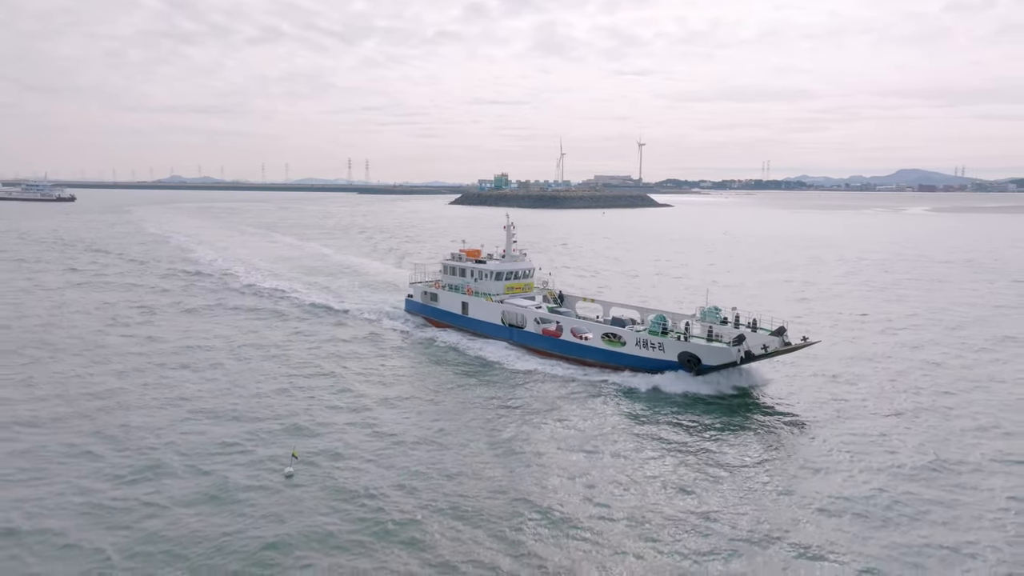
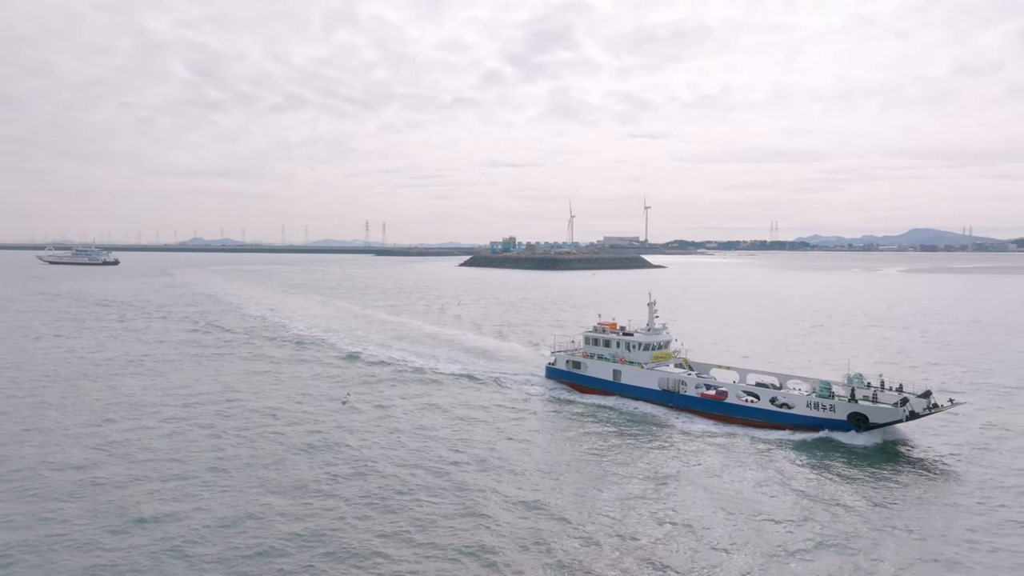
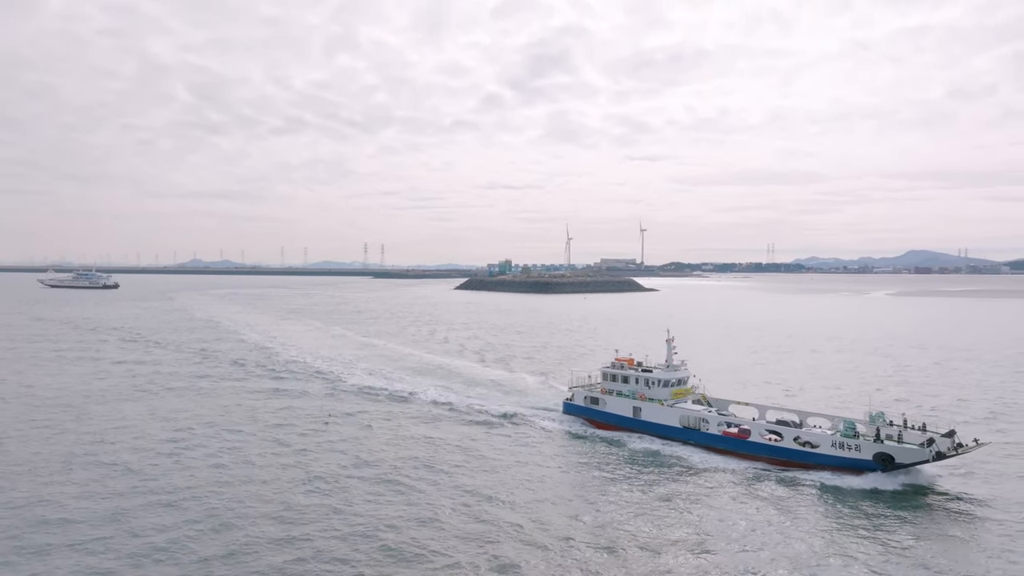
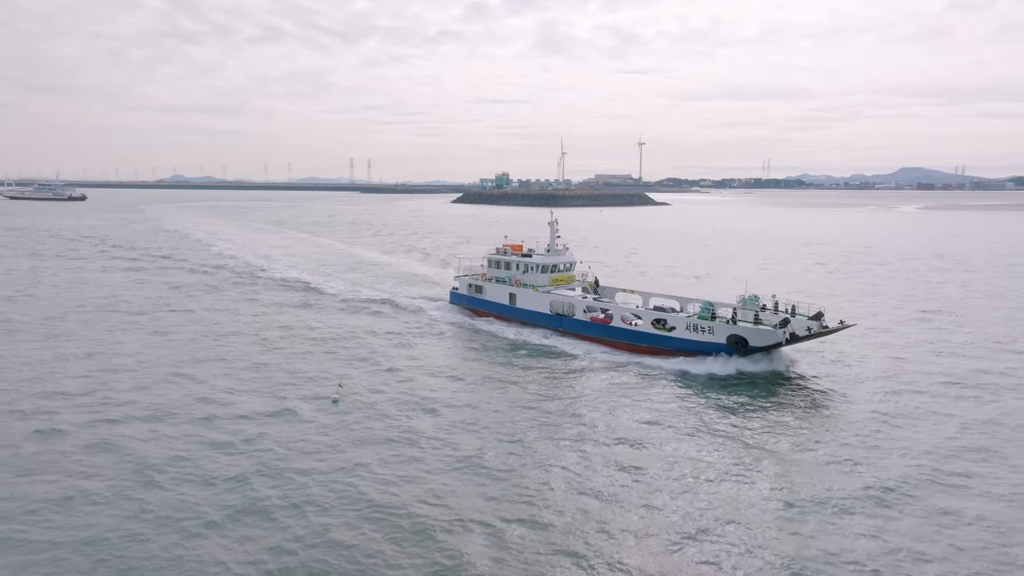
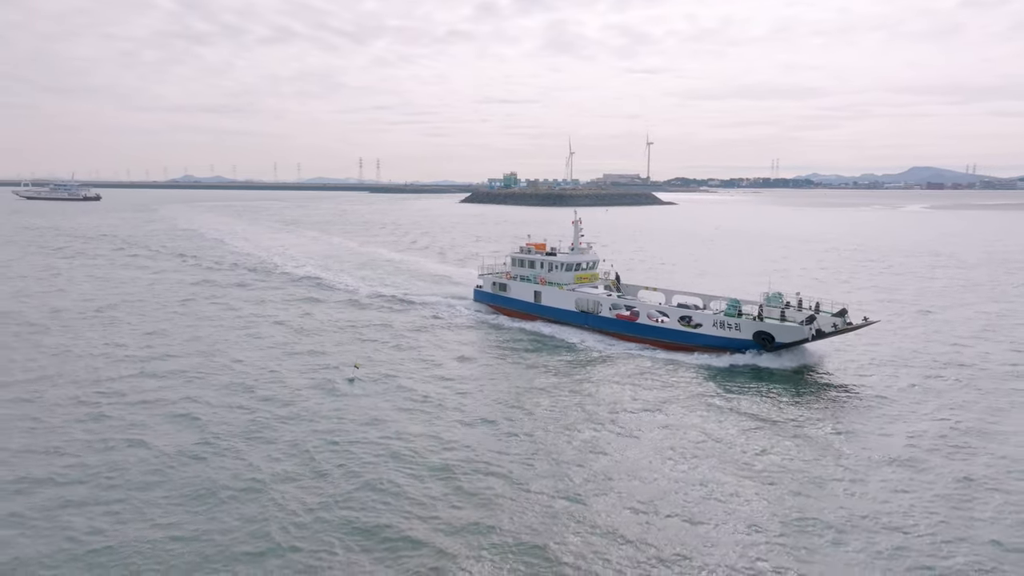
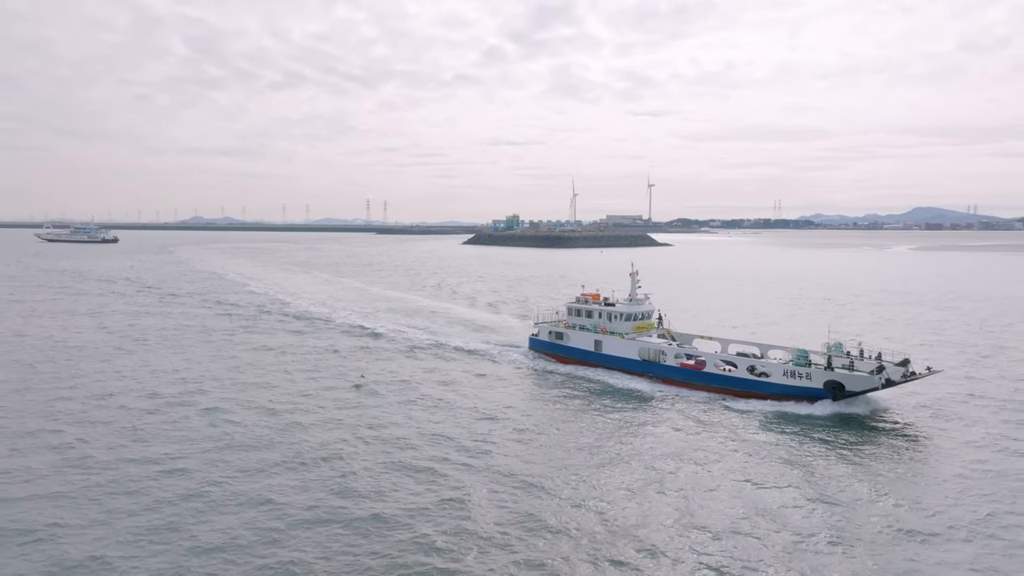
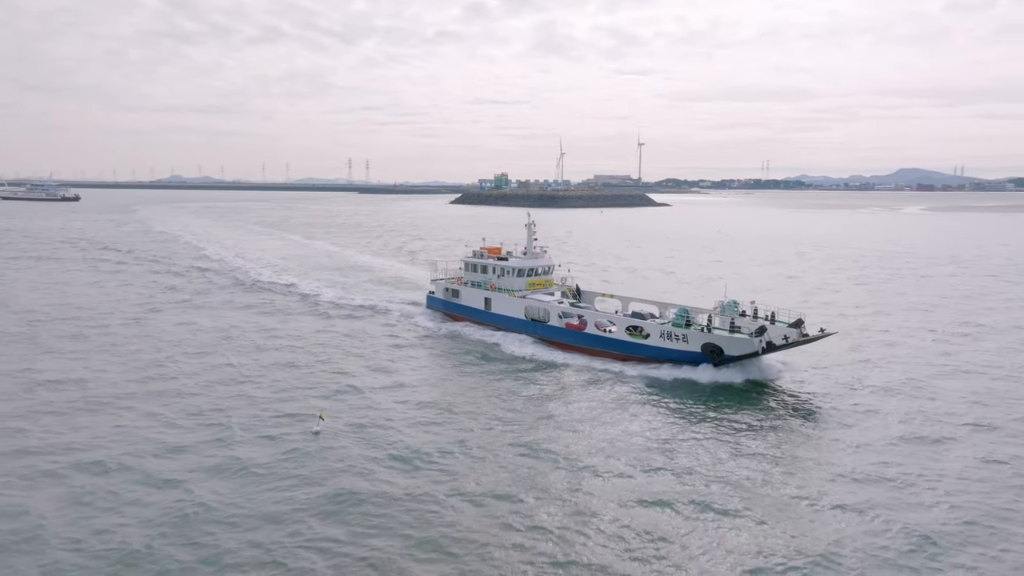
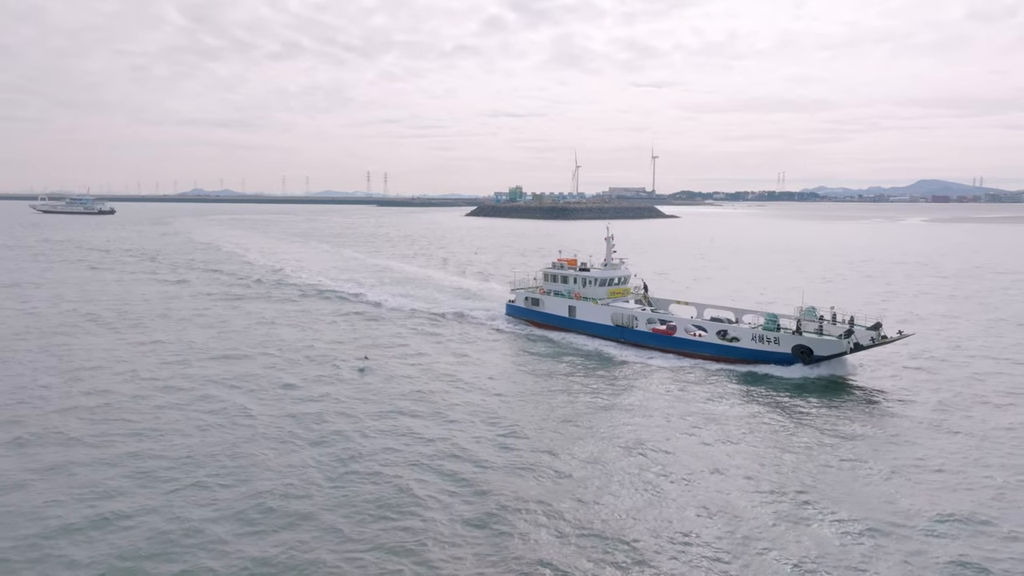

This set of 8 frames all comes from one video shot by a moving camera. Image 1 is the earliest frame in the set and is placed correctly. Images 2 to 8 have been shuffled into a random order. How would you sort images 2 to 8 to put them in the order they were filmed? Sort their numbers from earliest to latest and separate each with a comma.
7, 4, 5, 8, 6, 2, 3
